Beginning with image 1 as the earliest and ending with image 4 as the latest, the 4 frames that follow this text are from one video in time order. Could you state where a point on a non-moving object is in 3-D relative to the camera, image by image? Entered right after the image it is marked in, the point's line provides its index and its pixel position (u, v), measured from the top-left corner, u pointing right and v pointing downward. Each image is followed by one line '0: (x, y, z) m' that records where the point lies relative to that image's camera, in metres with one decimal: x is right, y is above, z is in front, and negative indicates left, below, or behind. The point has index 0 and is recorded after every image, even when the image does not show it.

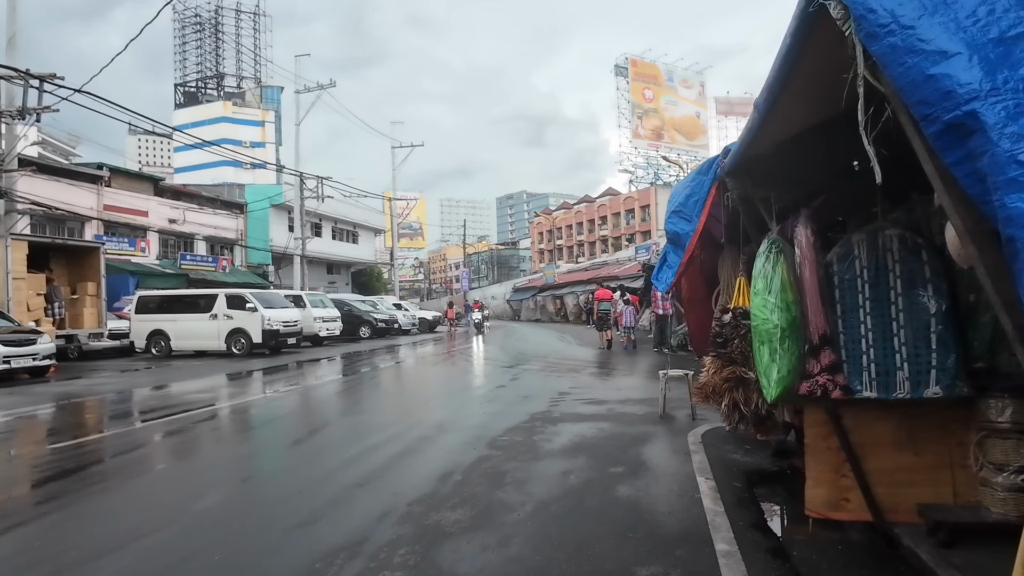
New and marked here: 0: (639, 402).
0: (+1.3, -1.2, +5.6) m
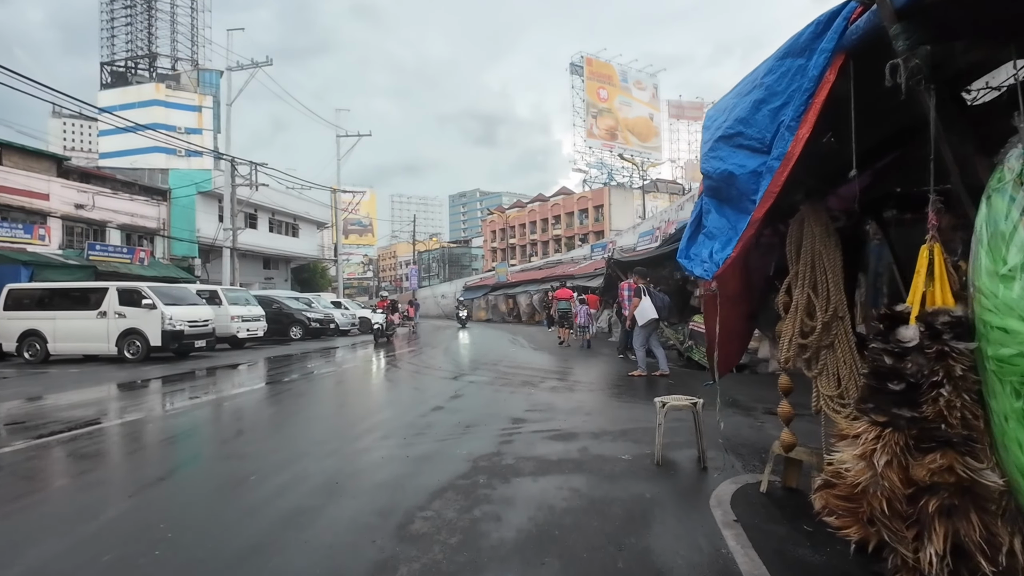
0: (+0.8, -1.1, +4.2) m
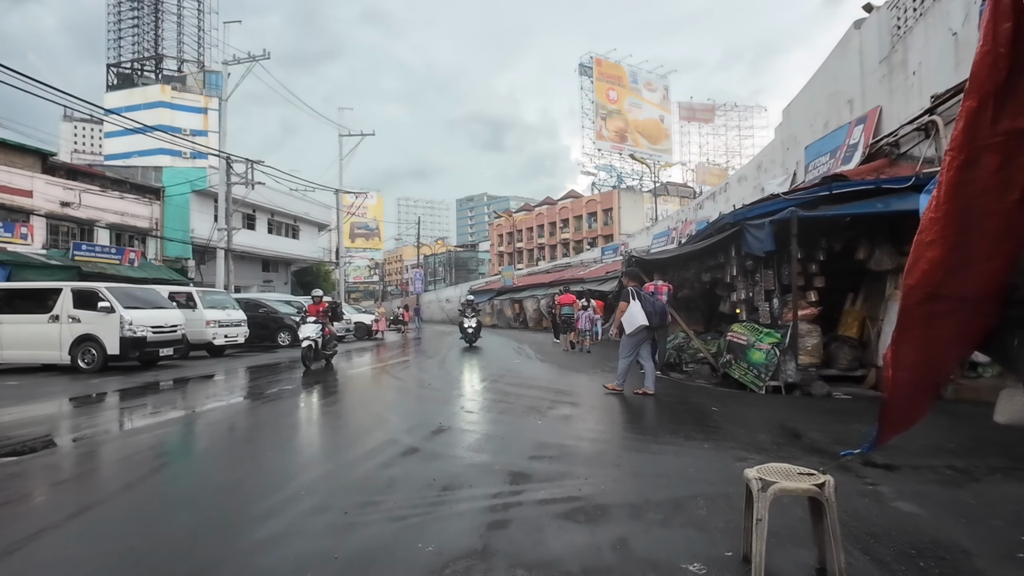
0: (+0.8, -1.1, +2.7) m
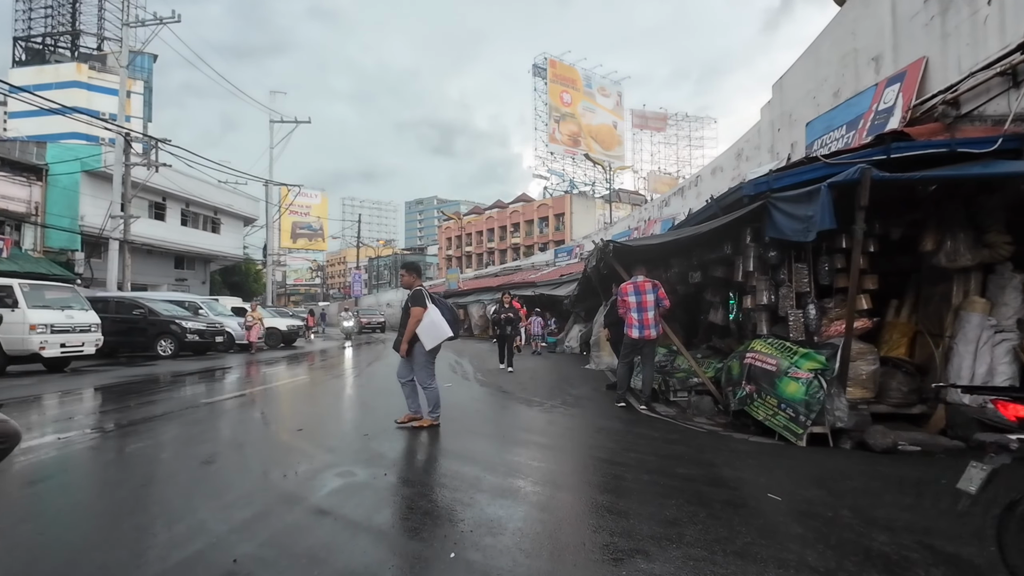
0: (+0.5, -1.0, +0.1) m
